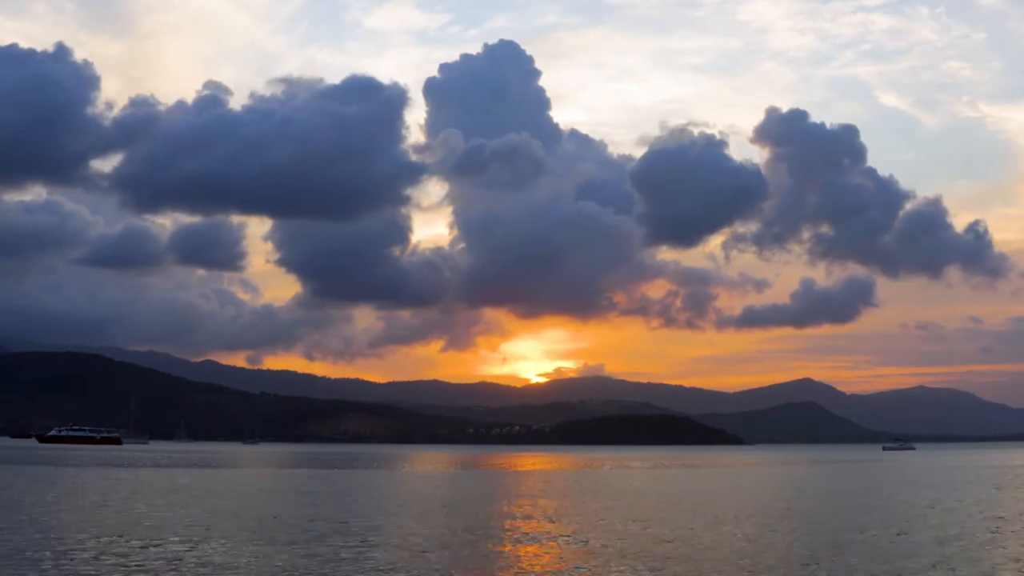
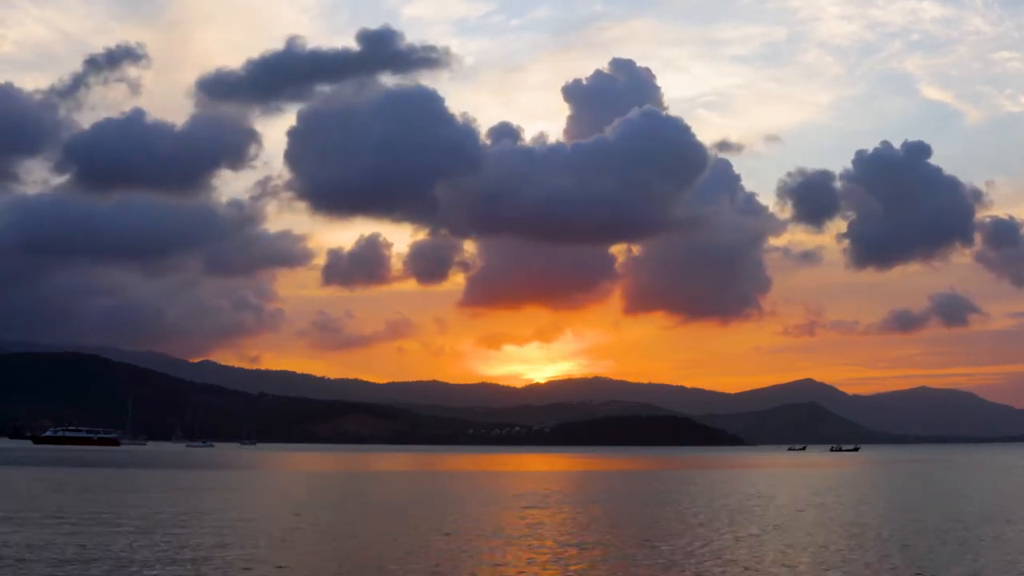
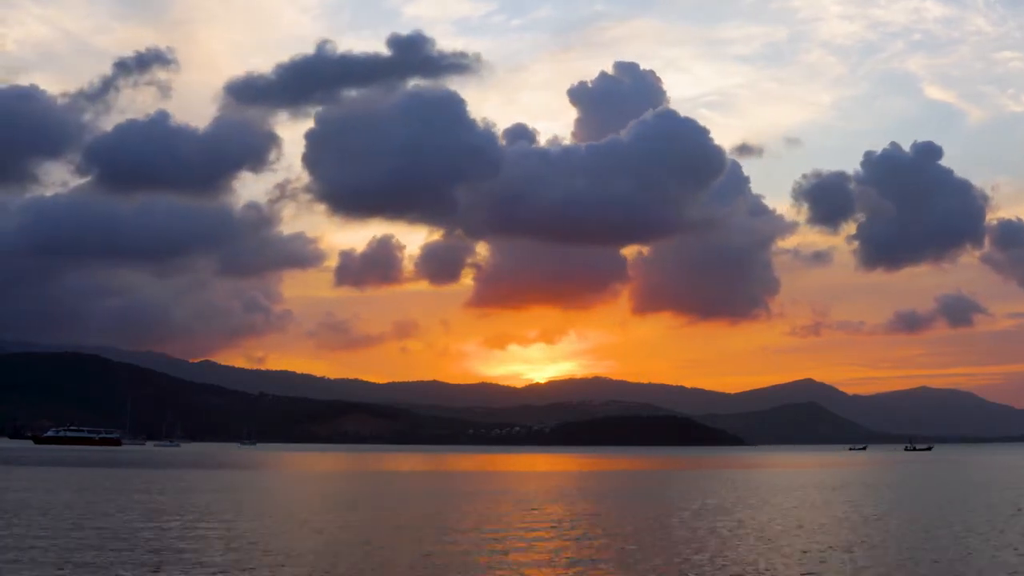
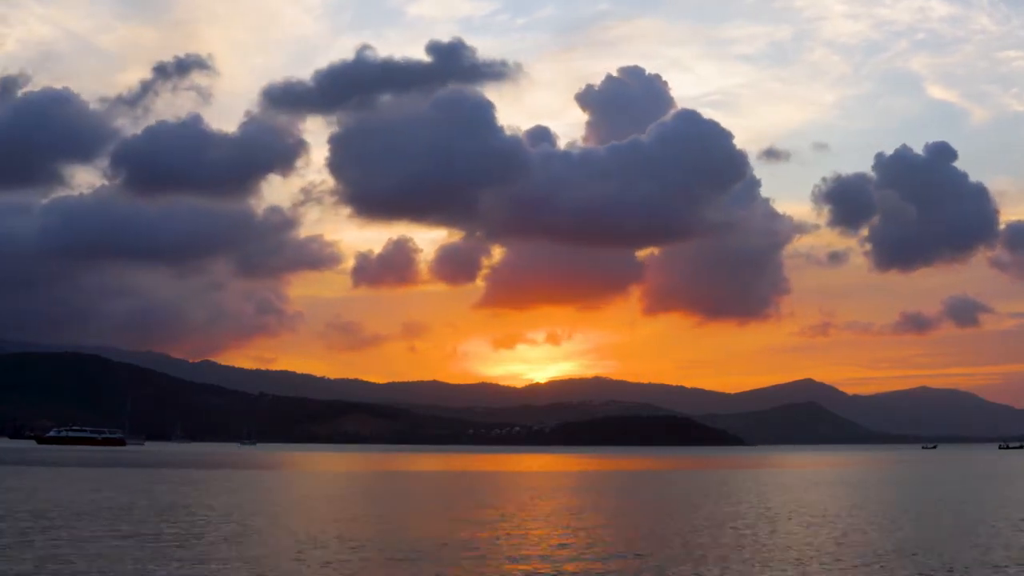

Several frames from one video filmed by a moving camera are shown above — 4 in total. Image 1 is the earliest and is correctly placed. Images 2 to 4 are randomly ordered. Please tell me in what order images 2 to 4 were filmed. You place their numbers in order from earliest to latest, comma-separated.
2, 3, 4
